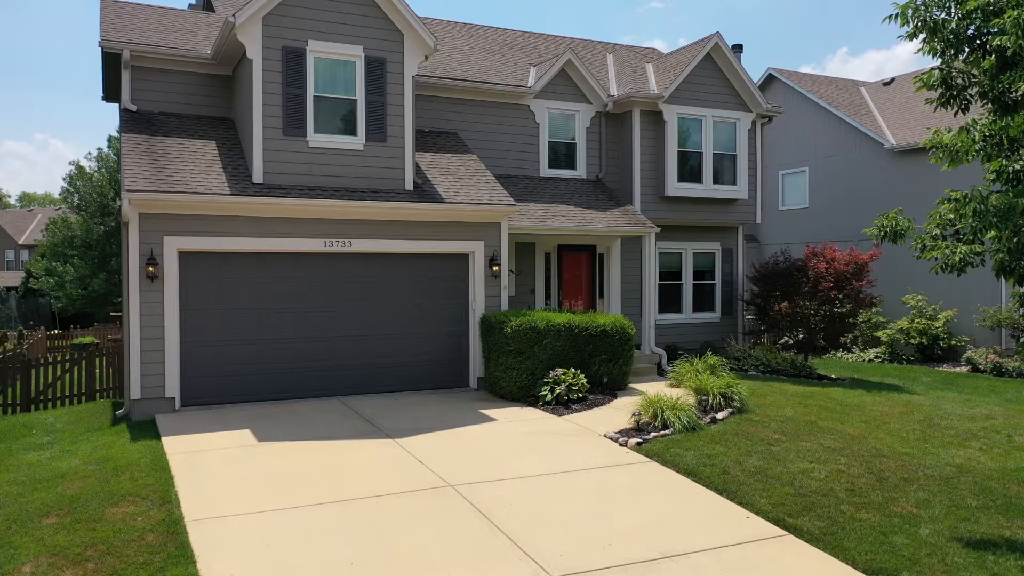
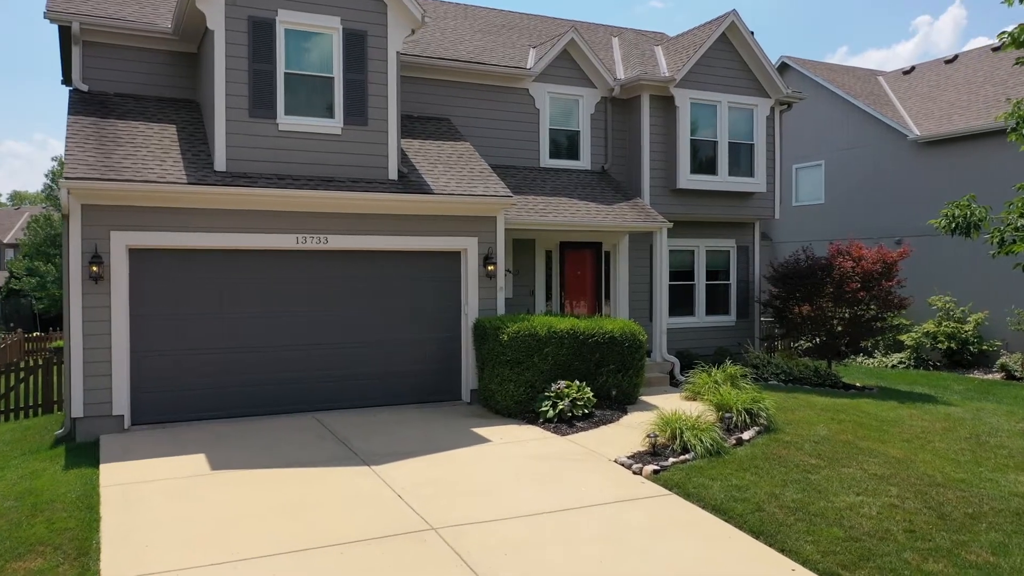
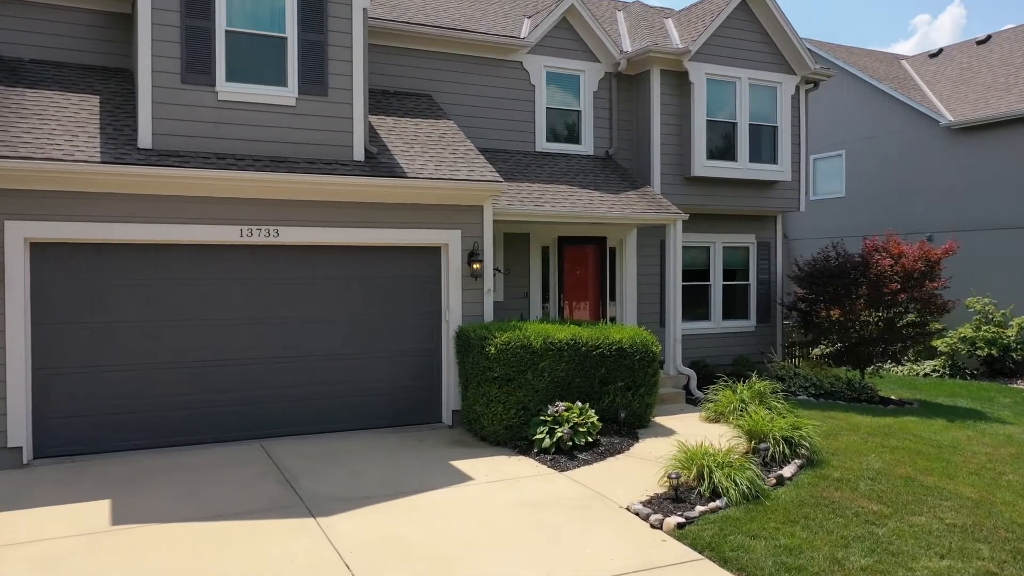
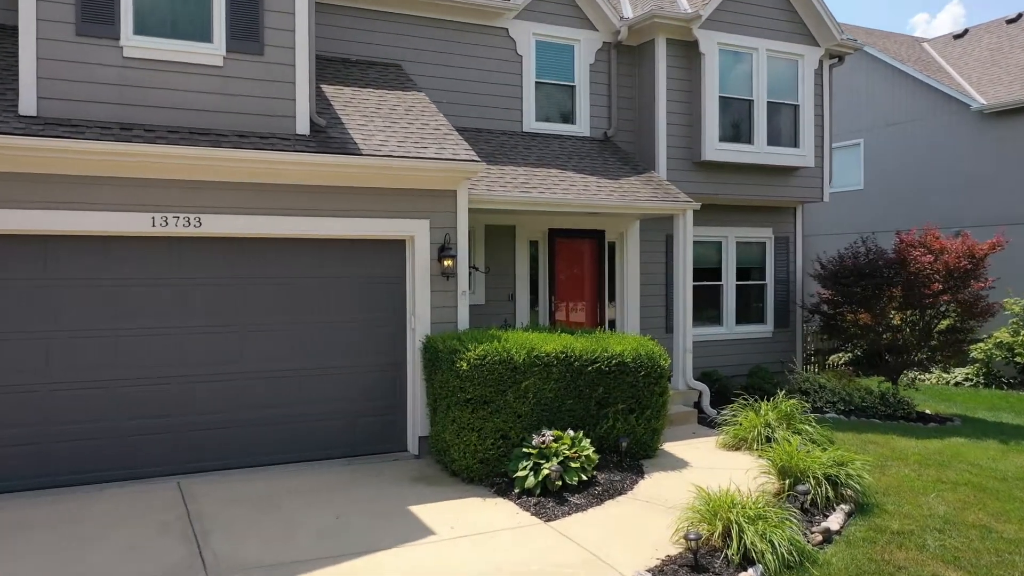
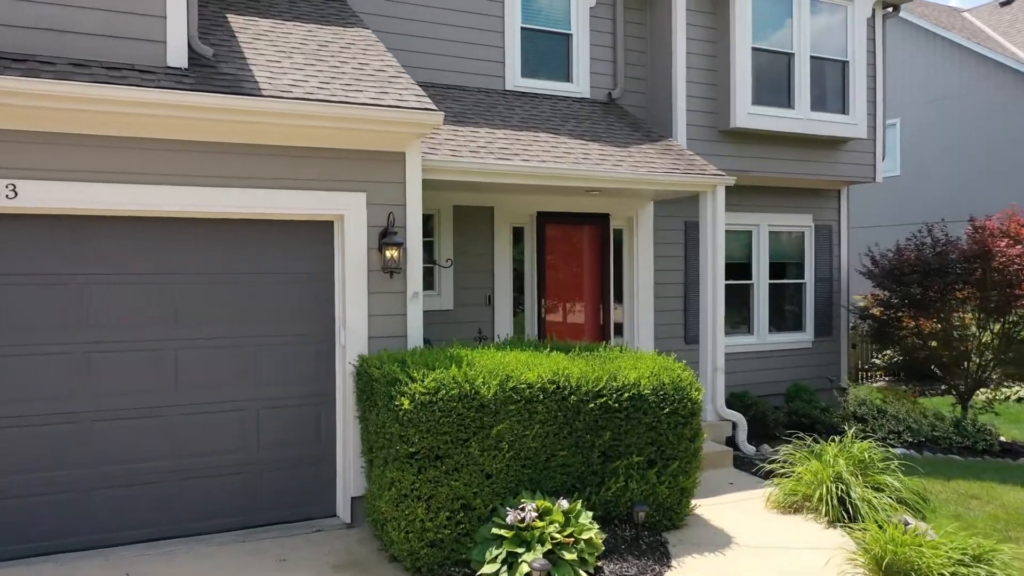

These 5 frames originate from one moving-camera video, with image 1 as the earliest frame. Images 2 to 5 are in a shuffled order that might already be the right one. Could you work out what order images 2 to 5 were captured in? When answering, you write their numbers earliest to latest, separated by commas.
2, 3, 4, 5
